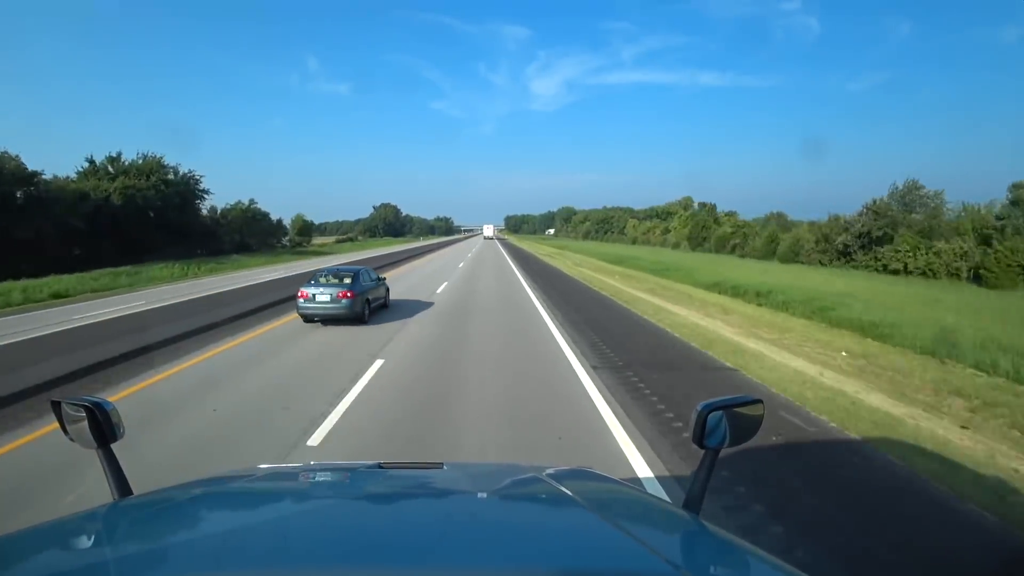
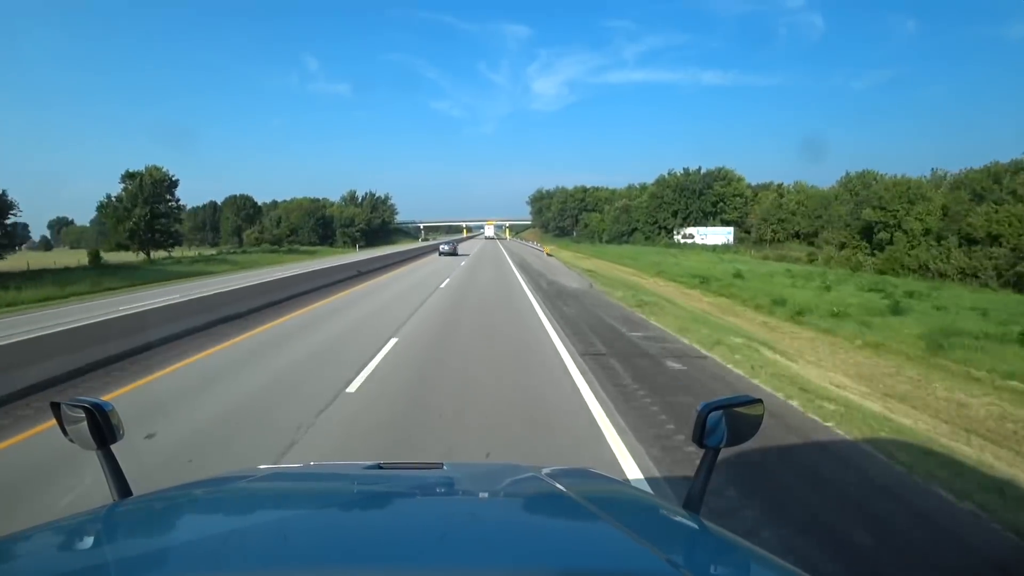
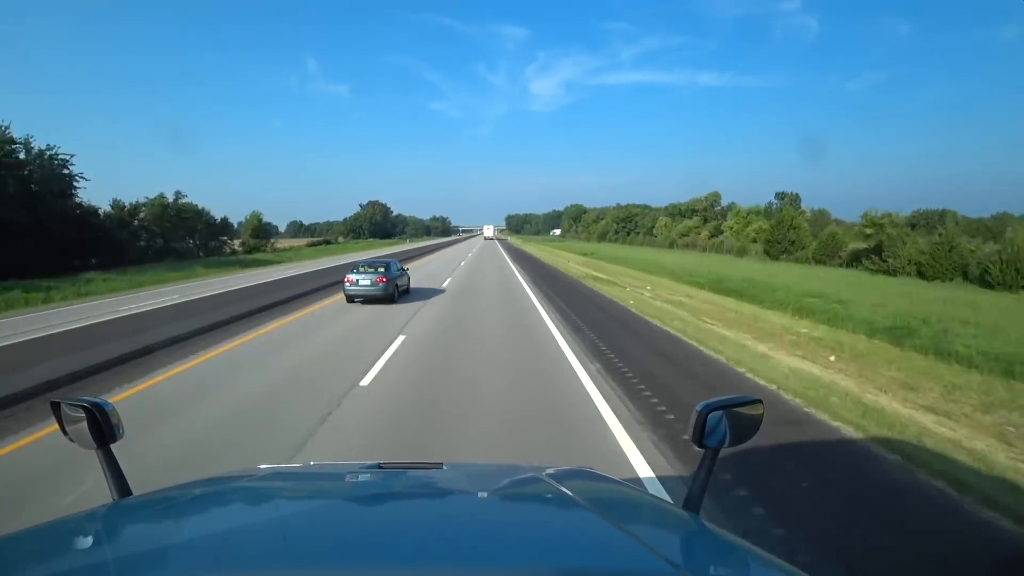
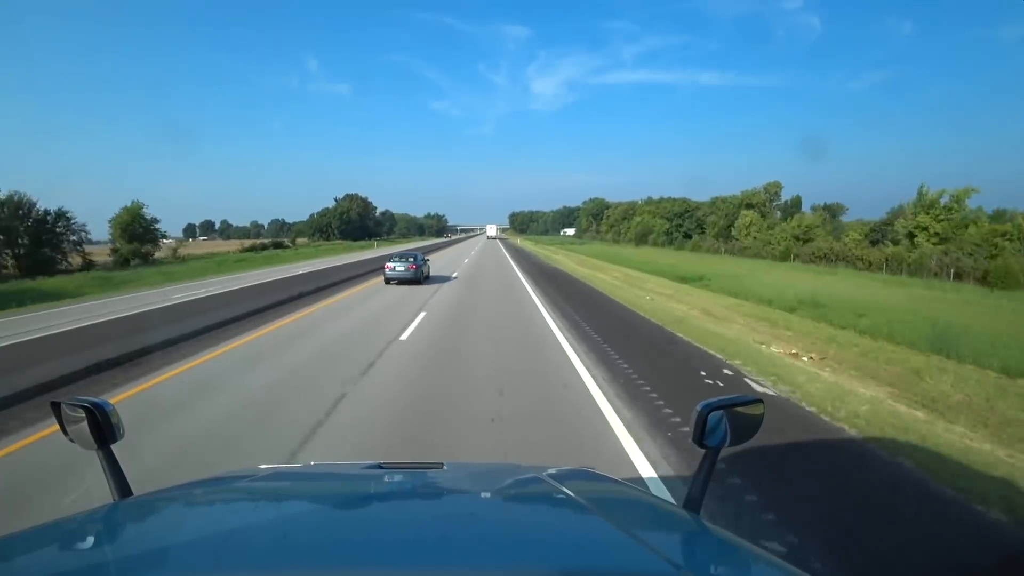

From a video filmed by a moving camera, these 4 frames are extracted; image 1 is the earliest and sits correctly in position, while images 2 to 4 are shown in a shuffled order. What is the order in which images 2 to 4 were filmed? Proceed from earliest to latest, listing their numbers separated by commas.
3, 4, 2
